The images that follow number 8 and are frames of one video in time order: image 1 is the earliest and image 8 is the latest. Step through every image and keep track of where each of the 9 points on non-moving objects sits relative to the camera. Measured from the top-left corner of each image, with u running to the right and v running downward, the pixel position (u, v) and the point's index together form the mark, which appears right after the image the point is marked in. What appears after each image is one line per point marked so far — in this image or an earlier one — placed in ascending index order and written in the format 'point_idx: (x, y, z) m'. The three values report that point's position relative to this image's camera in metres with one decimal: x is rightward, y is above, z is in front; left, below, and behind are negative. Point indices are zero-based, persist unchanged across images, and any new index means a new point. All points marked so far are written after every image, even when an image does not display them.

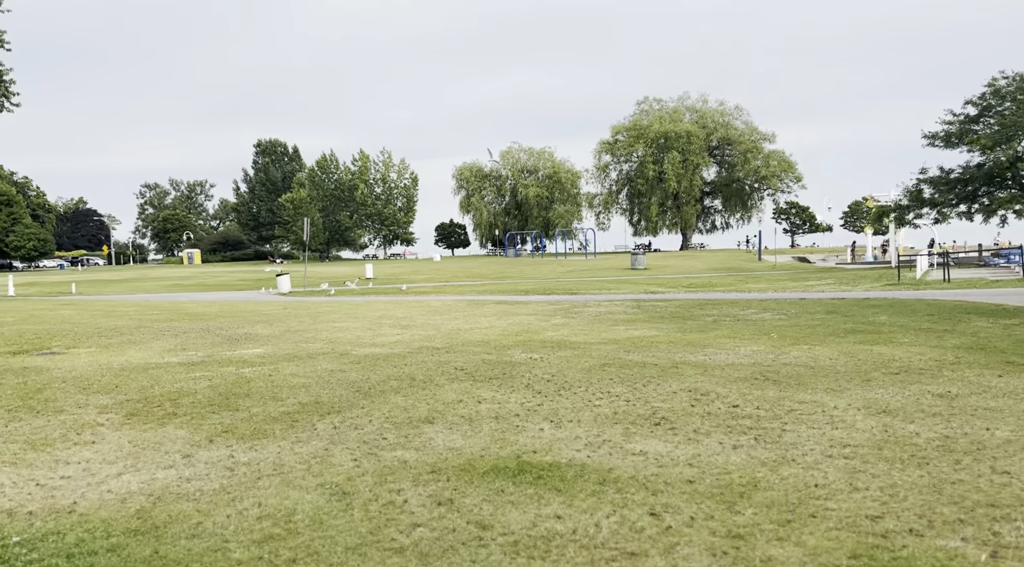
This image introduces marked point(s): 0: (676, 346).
0: (+2.4, -0.9, +12.5) m
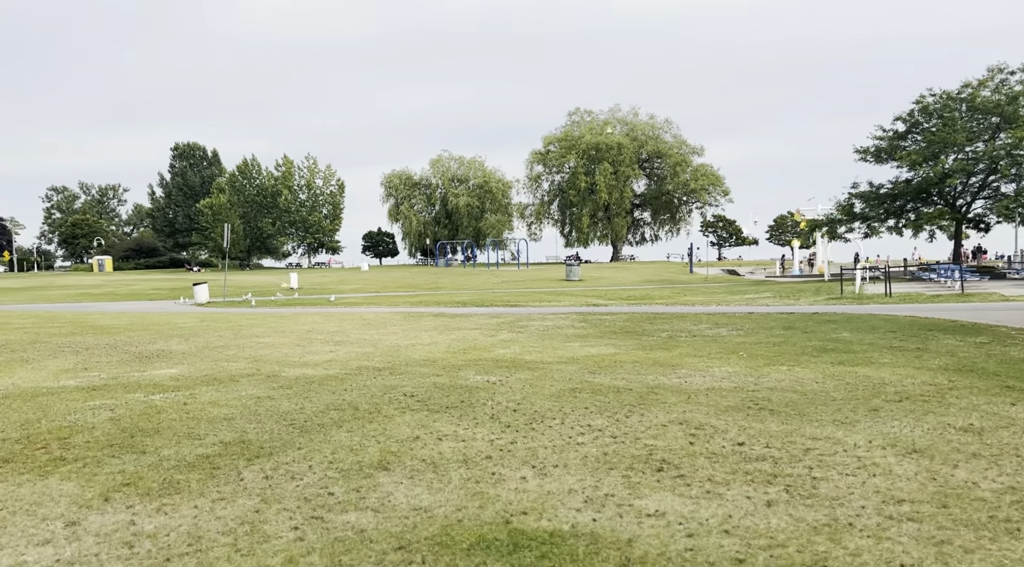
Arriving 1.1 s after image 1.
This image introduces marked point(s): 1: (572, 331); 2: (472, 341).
0: (+1.8, -1.1, +11.4) m
1: (+1.2, -1.0, +17.5) m
2: (-0.7, -1.1, +15.6) m
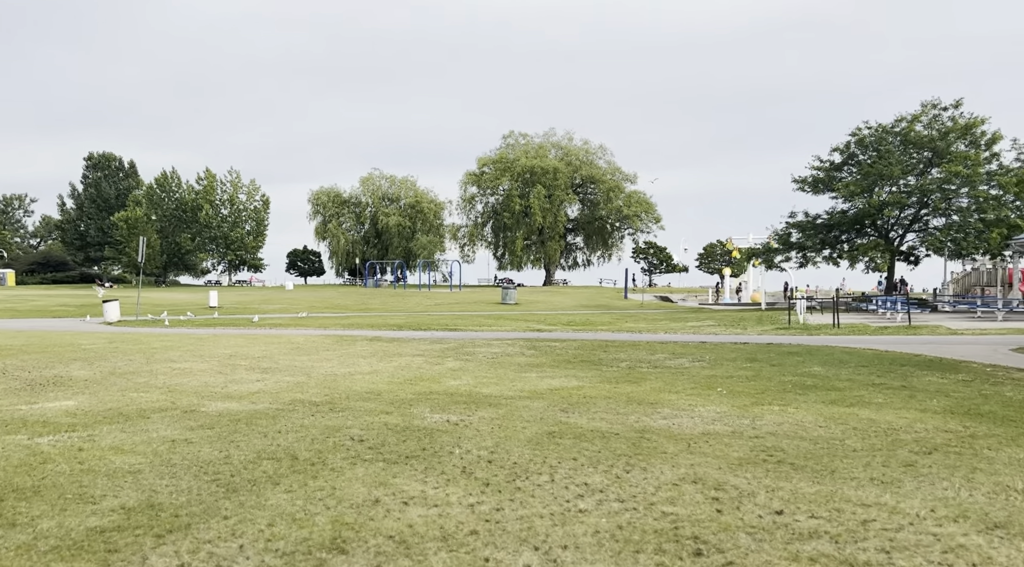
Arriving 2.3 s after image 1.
0: (+1.3, -1.4, +10.2) m
1: (+0.2, -1.4, +16.1) m
2: (-1.5, -1.5, +14.1) m
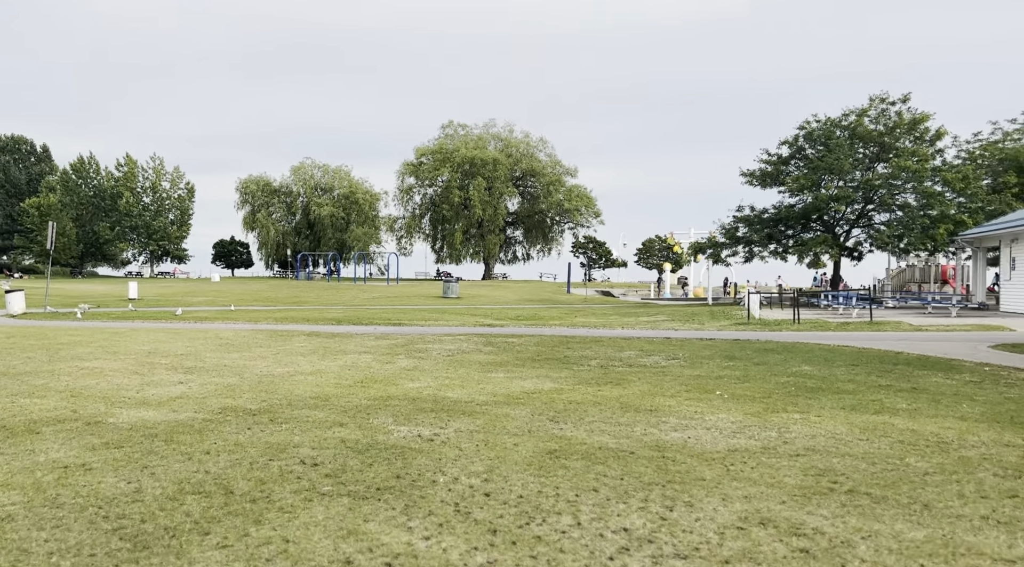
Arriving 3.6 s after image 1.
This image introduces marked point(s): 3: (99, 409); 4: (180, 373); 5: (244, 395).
0: (+1.1, -1.3, +8.7) m
1: (-0.5, -1.3, +14.6) m
2: (-2.0, -1.3, +12.5) m
3: (-4.3, -1.3, +9.0) m
4: (-4.6, -1.2, +12.2) m
5: (-3.1, -1.3, +10.3) m
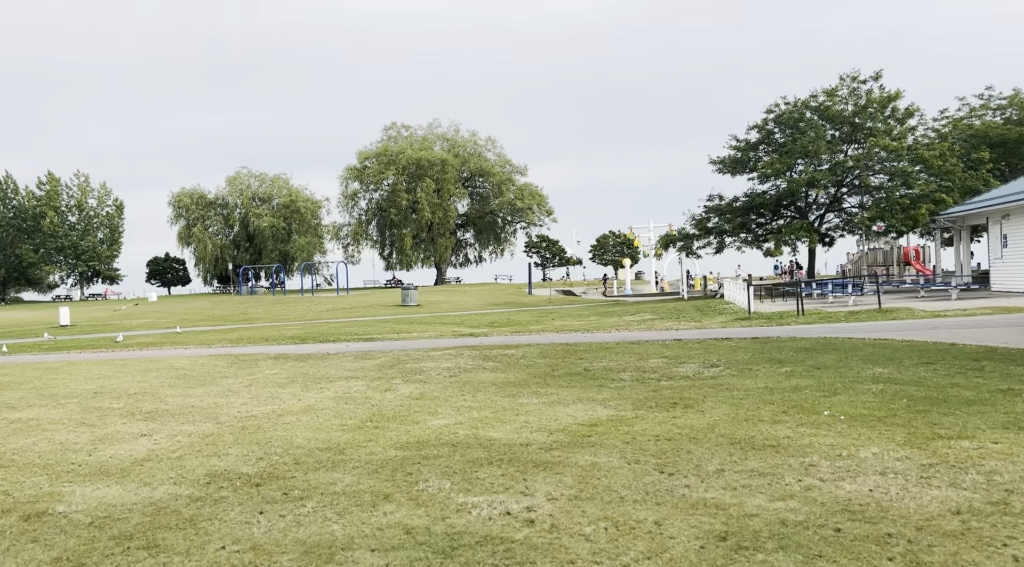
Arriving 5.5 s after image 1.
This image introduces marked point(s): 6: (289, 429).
0: (+1.7, -1.3, +6.7) m
1: (-0.2, -1.4, +12.5) m
2: (-1.6, -1.5, +10.3) m
3: (-3.6, -1.6, +6.7) m
4: (-4.2, -1.6, +9.9) m
5: (-2.6, -1.5, +8.1) m
6: (-2.3, -1.5, +9.1) m
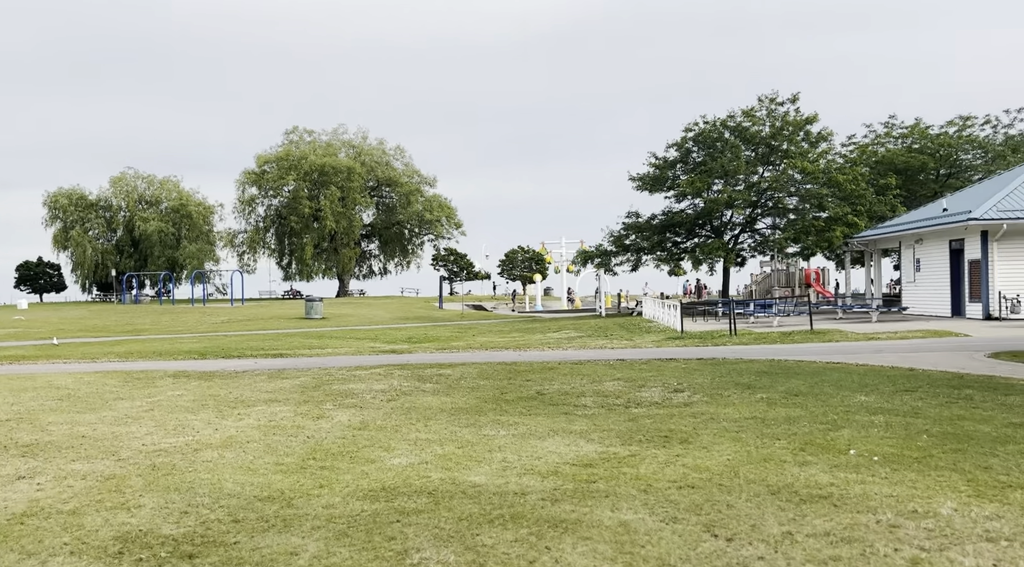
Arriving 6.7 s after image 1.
0: (+1.7, -1.4, +5.6) m
1: (-0.9, -1.6, +11.1) m
2: (-2.0, -1.6, +8.7) m
3: (-3.6, -1.6, +4.9) m
4: (-4.5, -1.6, +8.0) m
5: (-2.7, -1.6, +6.4) m
6: (-2.6, -1.6, +7.5) m
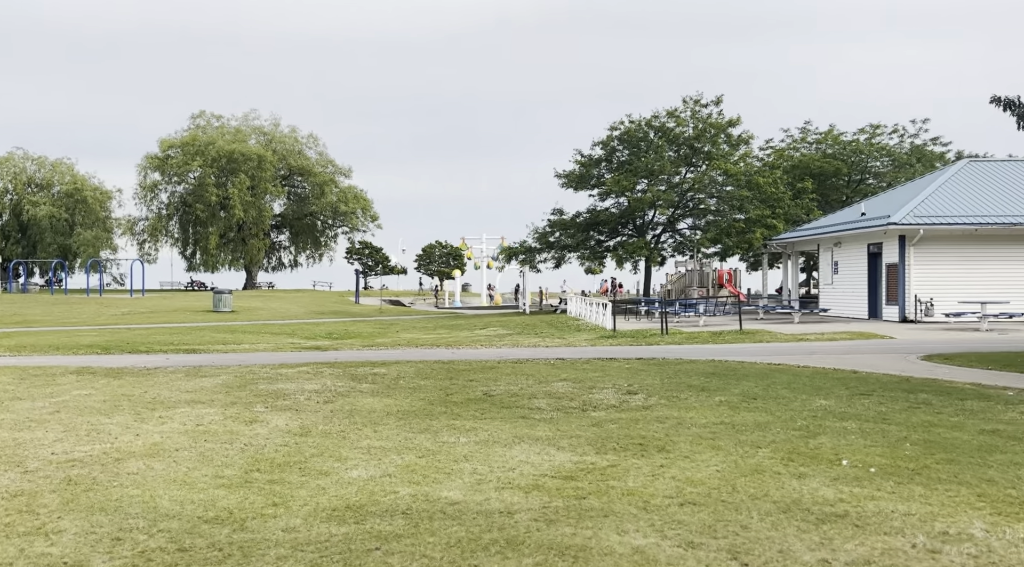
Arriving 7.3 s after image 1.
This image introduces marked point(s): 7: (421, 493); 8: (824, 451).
0: (+1.7, -1.4, +5.1) m
1: (-1.4, -1.5, +10.3) m
2: (-2.3, -1.5, +7.8) m
3: (-3.5, -1.5, +3.9) m
4: (-4.8, -1.5, +6.9) m
5: (-2.8, -1.5, +5.5) m
6: (-2.8, -1.5, +6.6) m
7: (-0.6, -1.5, +6.1) m
8: (+2.5, -1.4, +7.4) m
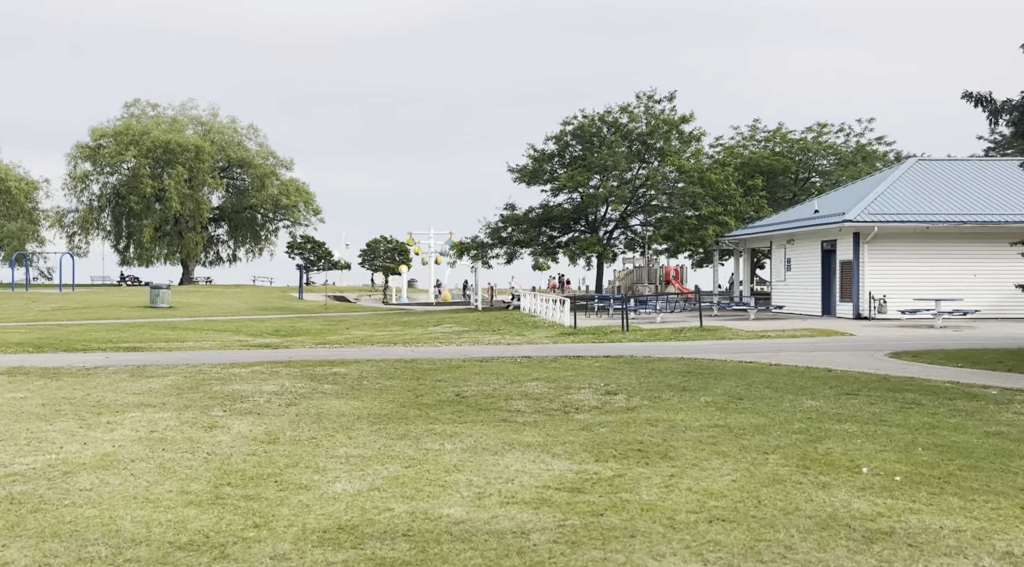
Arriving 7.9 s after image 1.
0: (+1.8, -1.4, +4.7) m
1: (-1.7, -1.4, +9.6) m
2: (-2.4, -1.4, +7.1) m
3: (-3.3, -1.4, +3.1) m
4: (-4.8, -1.4, +6.0) m
5: (-2.7, -1.5, +4.7) m
6: (-2.7, -1.5, +5.8) m
7: (-0.6, -1.4, +5.5) m
8: (+2.5, -1.4, +7.0) m
